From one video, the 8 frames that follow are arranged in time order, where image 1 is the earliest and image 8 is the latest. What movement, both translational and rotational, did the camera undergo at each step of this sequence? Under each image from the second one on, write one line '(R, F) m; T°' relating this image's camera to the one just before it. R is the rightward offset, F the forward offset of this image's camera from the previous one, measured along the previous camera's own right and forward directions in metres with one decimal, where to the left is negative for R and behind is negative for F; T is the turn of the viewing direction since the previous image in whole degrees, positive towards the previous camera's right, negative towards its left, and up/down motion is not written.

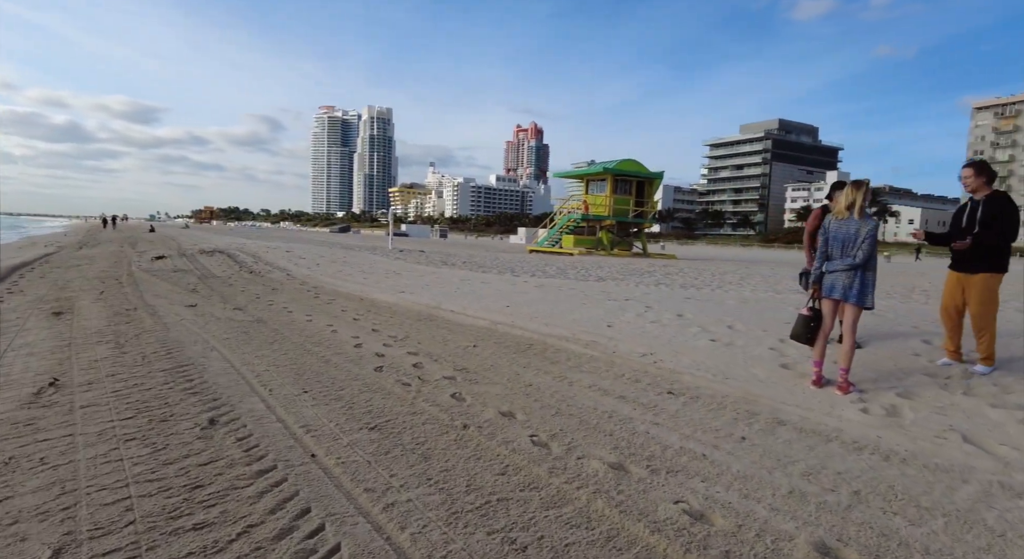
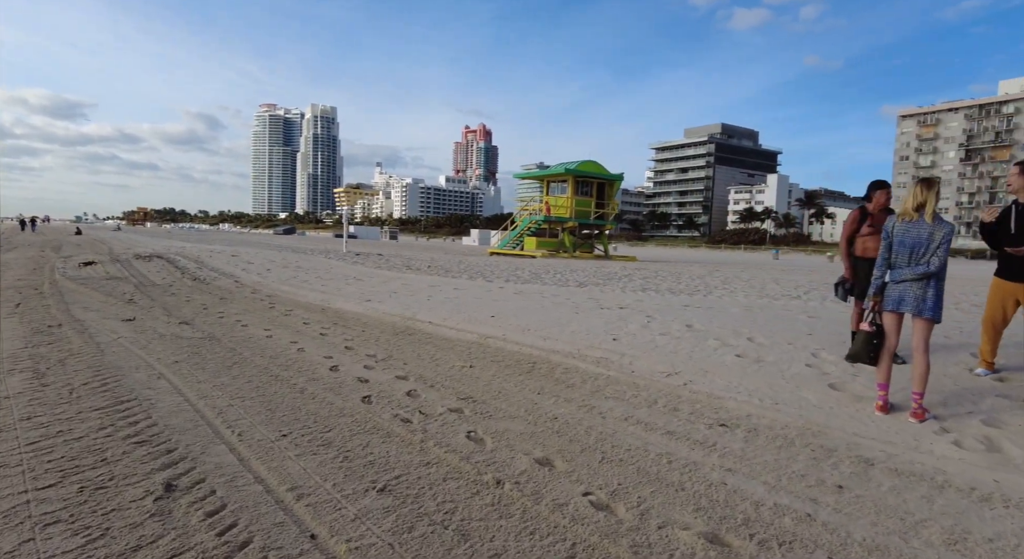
(-0.5, +0.7) m; +5°
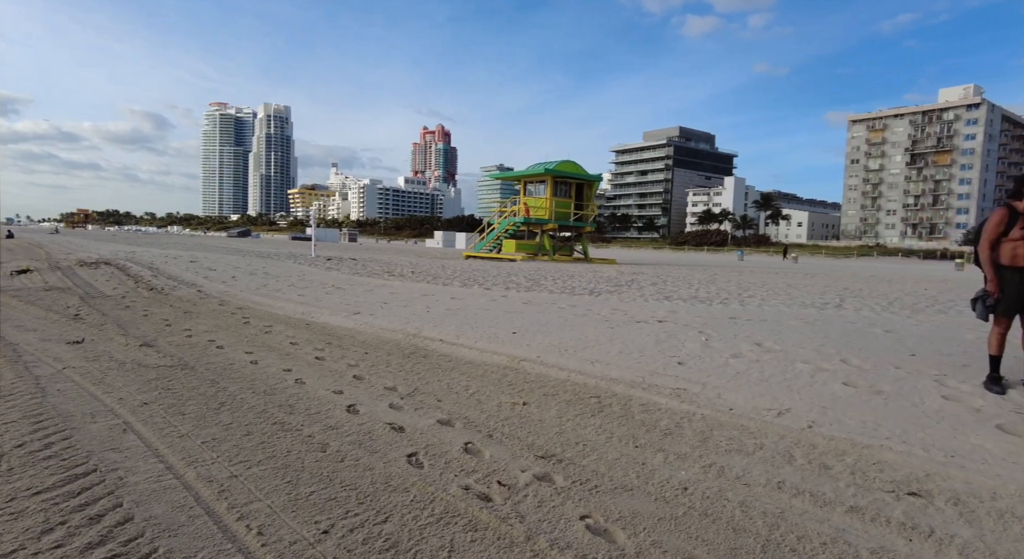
(-0.8, +1.0) m; +4°
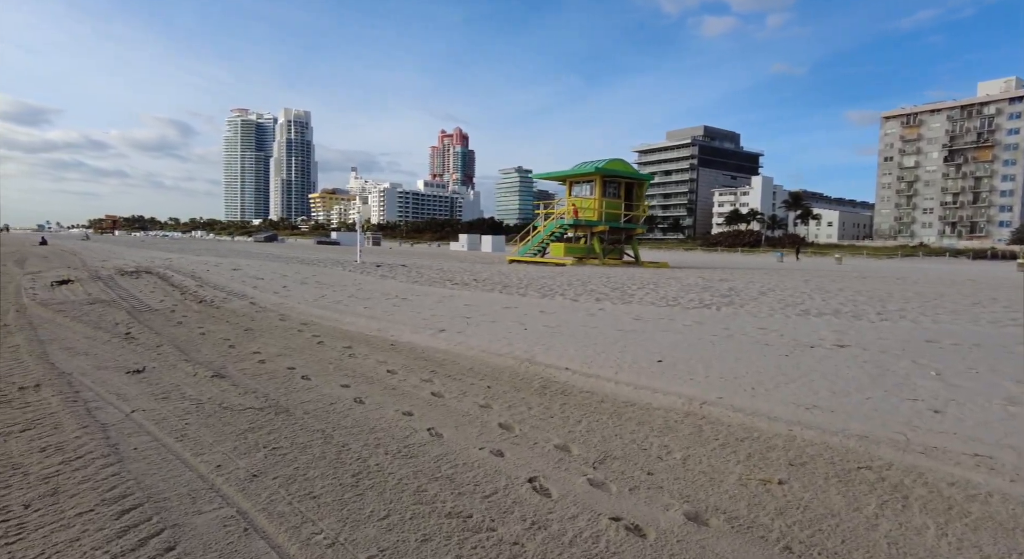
(-1.3, +1.2) m; -2°
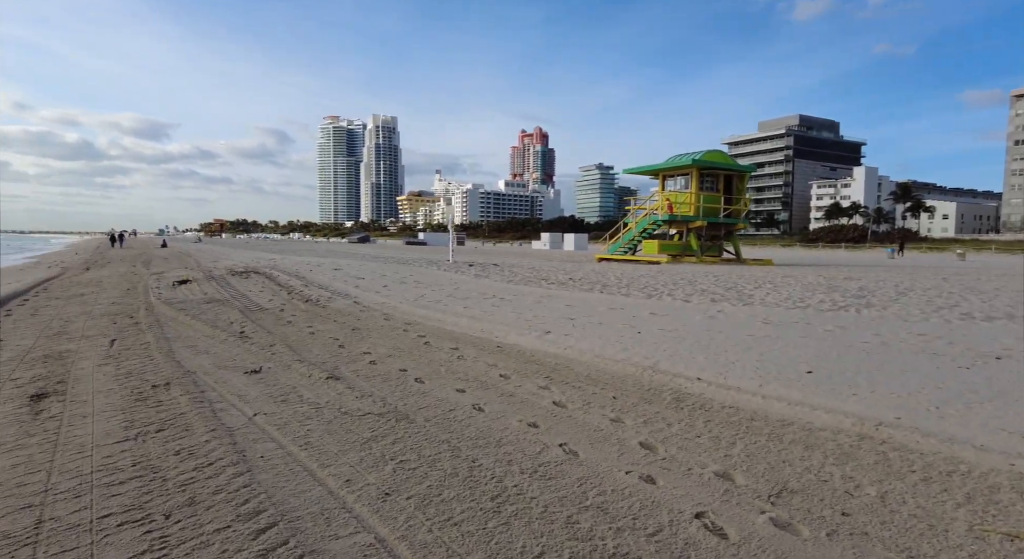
(-0.4, +0.4) m; -8°
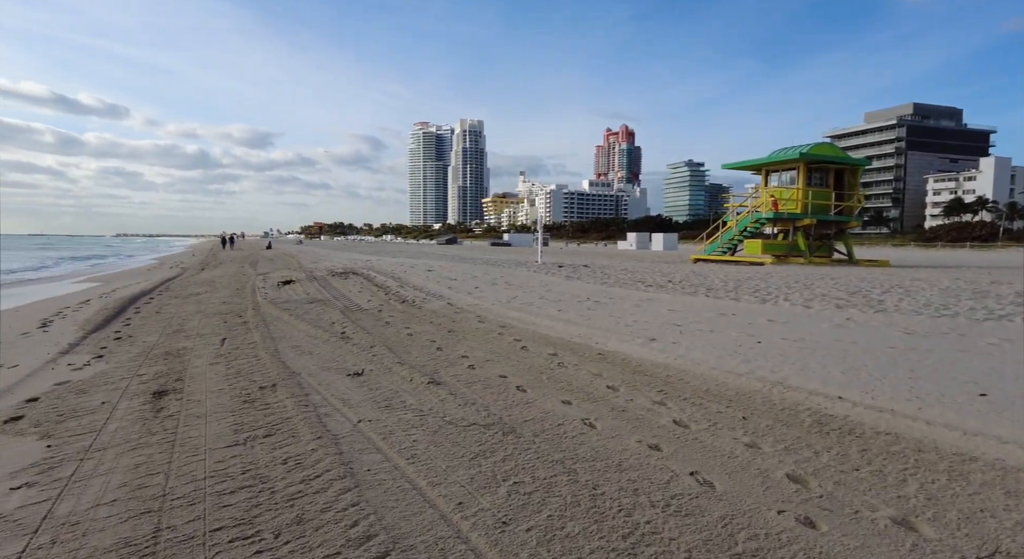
(-0.2, +0.3) m; -9°
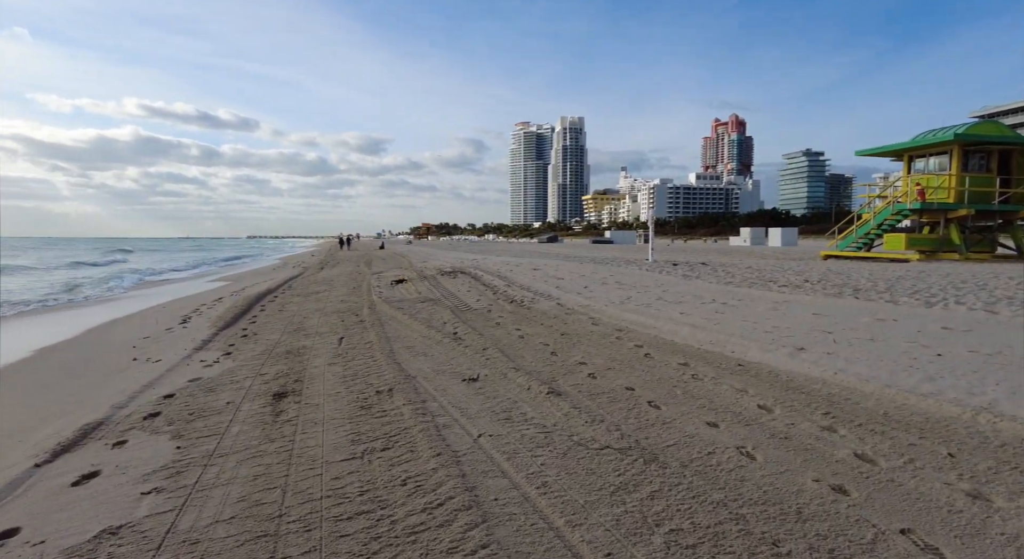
(-0.3, +0.5) m; -10°
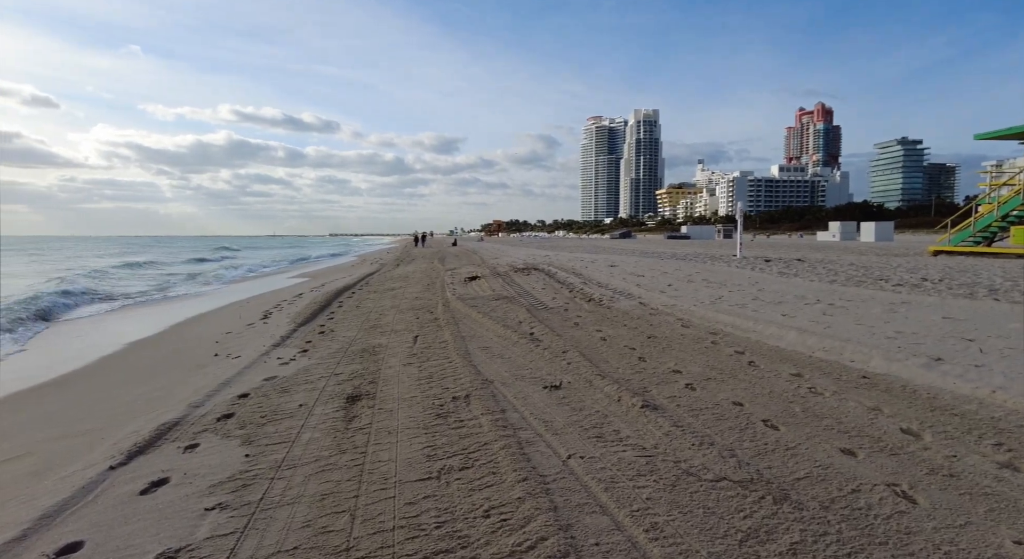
(-0.1, +0.5) m; -7°
